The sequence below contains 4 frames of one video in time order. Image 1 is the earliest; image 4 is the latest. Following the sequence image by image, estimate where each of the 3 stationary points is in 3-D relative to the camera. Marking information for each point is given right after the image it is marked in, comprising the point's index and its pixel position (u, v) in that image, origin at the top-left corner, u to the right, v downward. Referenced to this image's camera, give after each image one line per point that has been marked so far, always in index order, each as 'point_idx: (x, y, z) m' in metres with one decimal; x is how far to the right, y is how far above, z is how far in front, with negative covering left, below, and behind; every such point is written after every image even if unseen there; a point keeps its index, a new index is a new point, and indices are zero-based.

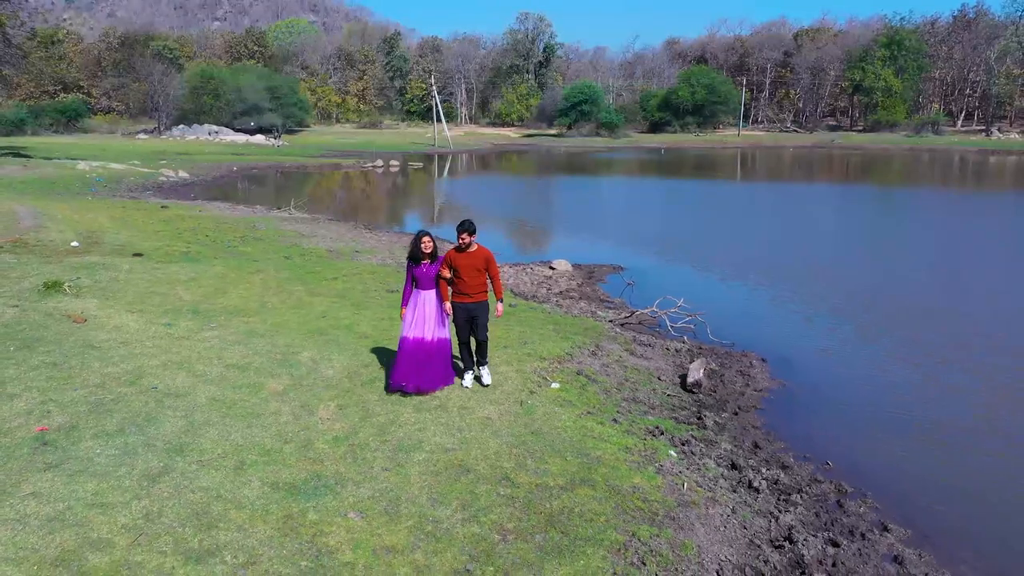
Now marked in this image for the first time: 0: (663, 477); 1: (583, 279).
0: (+1.6, -2.0, +5.6) m
1: (+2.0, +0.2, +14.4) m
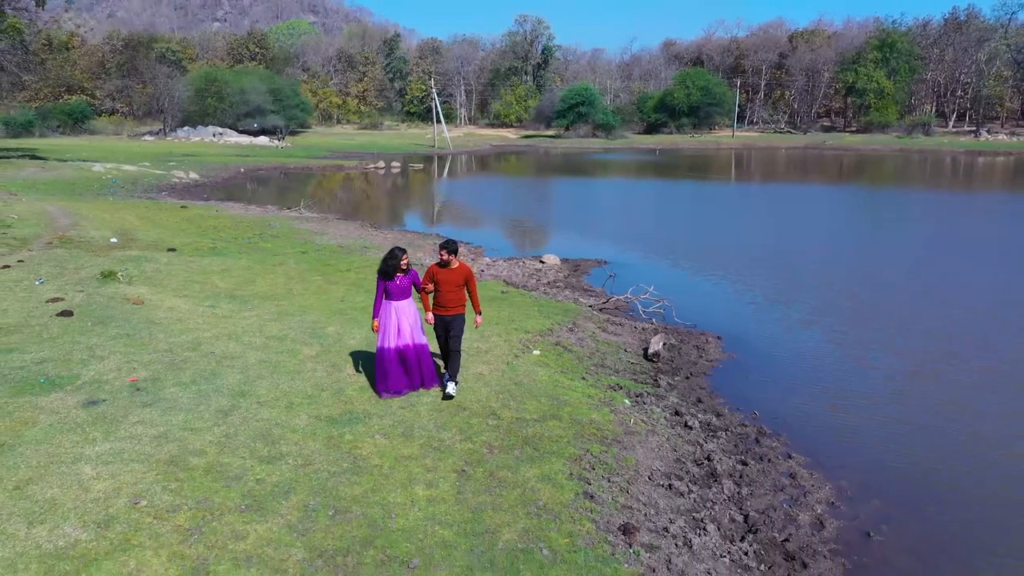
0: (+1.4, -1.7, +7.2) m
1: (+1.8, +0.5, +16.0) m
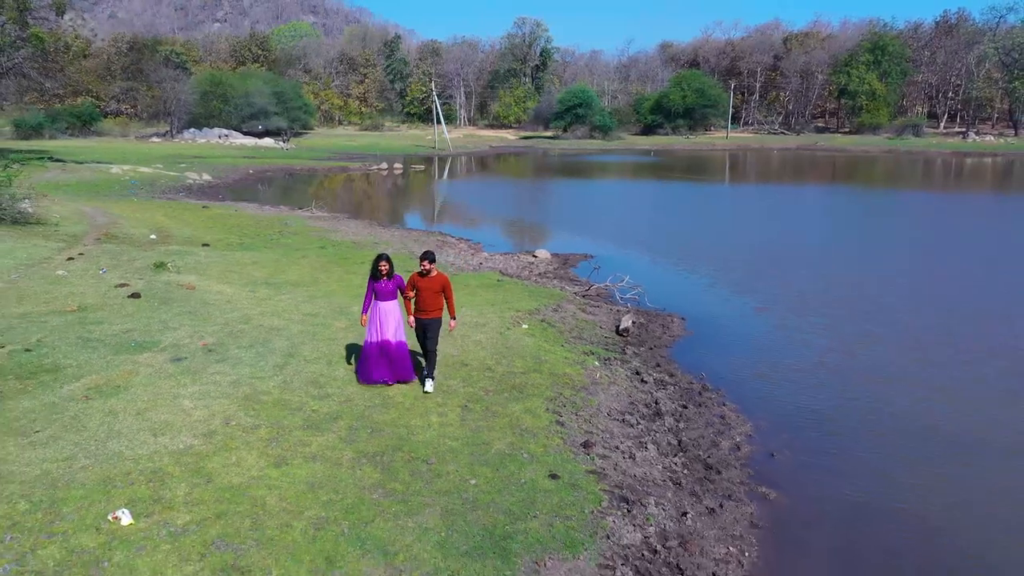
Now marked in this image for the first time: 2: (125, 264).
0: (+1.3, -1.5, +9.2) m
1: (+1.6, +0.8, +17.9) m
2: (-10.2, +0.6, +13.8) m
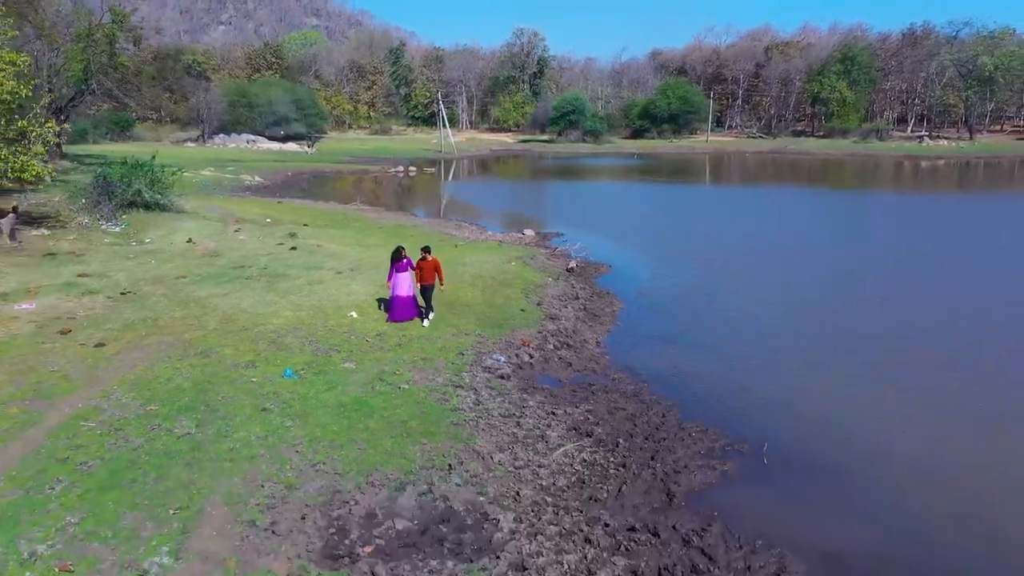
0: (+1.1, +0.2, +17.9) m
1: (+1.4, +2.5, +26.6) m
2: (-10.4, +2.3, +22.5) m
